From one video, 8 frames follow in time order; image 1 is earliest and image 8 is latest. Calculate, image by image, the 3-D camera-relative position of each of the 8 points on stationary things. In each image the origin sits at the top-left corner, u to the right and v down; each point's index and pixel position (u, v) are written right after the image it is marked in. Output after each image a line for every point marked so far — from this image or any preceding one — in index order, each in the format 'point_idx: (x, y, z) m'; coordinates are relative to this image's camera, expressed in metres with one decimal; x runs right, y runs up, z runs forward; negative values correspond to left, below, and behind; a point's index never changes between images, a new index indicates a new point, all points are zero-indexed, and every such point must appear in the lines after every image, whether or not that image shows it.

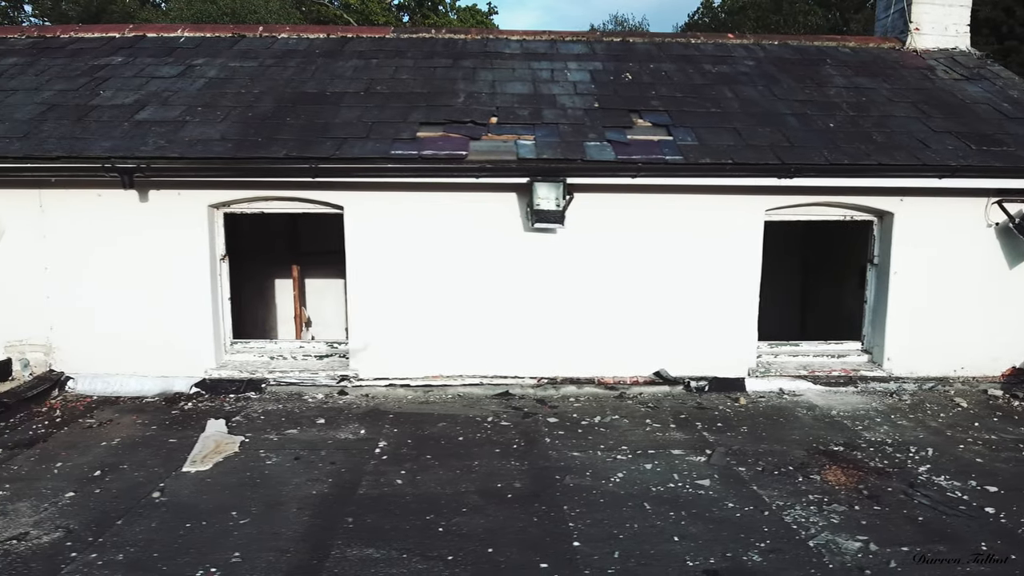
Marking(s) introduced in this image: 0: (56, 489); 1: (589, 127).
0: (-2.9, -1.3, +3.4) m
1: (+0.7, +1.5, +5.0) m
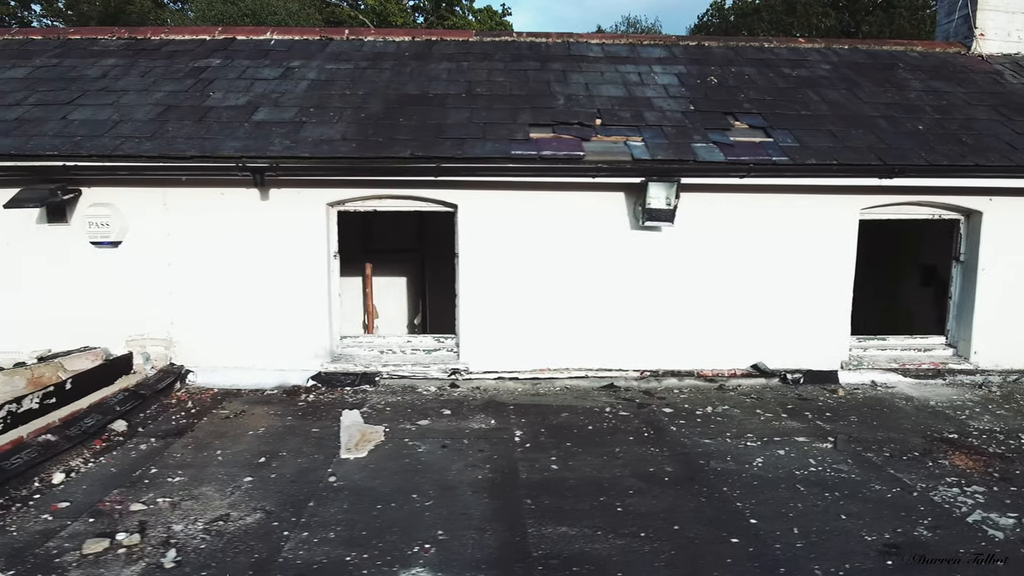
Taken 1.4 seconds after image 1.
0: (-1.8, -1.2, +3.6) m
1: (+1.7, +1.5, +5.2) m
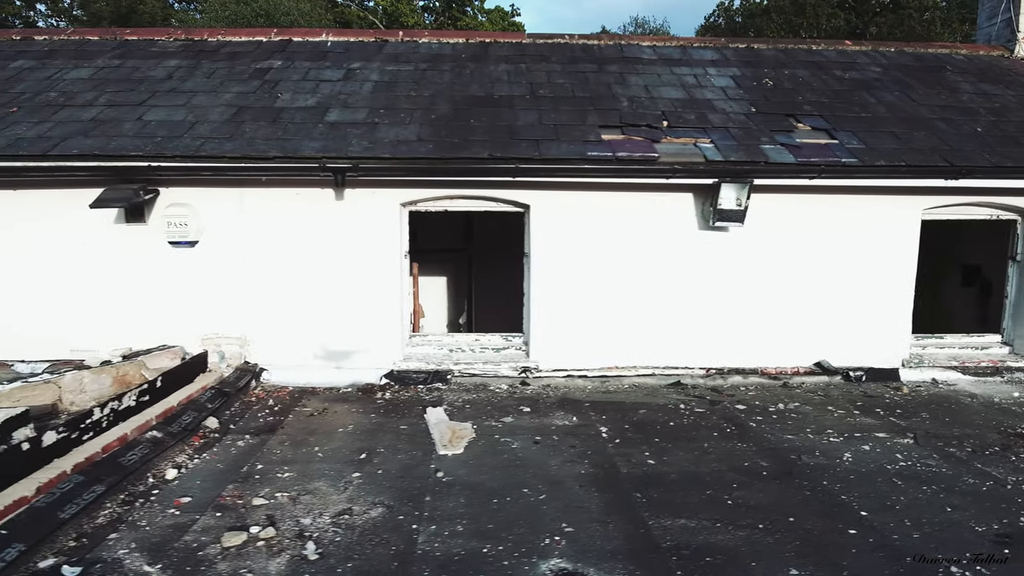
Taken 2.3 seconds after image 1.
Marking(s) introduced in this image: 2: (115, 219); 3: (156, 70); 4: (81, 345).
0: (-1.2, -1.2, +3.6) m
1: (+2.4, +1.5, +5.3) m
2: (-3.6, +0.6, +4.9) m
3: (-3.8, +2.4, +5.9) m
4: (-4.0, -0.5, +5.1) m
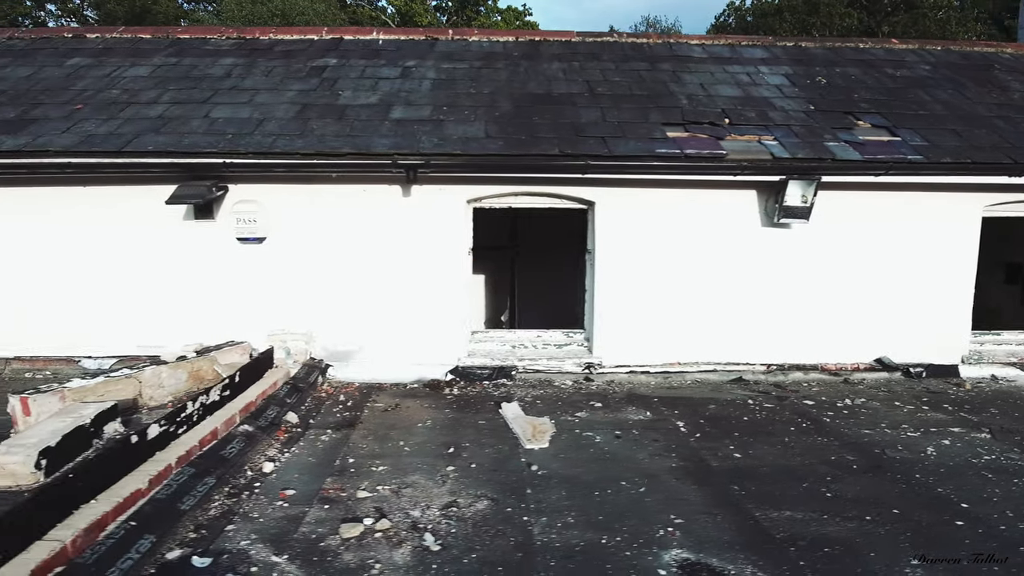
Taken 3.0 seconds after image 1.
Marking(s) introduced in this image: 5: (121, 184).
0: (-0.5, -1.2, +3.7) m
1: (+3.0, +1.6, +5.3) m
2: (-3.0, +0.7, +5.0) m
3: (-3.2, +2.4, +5.9) m
4: (-3.4, -0.5, +5.1) m
5: (-3.5, +0.9, +4.9) m
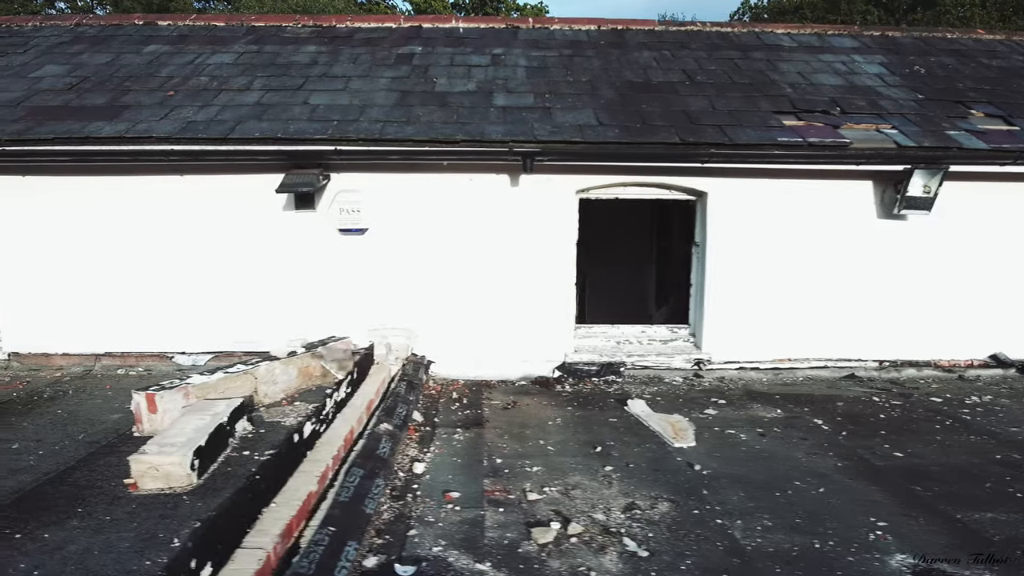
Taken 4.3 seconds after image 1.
0: (+0.5, -1.1, +3.5) m
1: (+4.0, +1.6, +5.1) m
2: (-2.0, +0.7, +4.8) m
3: (-2.2, +2.4, +5.7) m
4: (-2.4, -0.4, +4.9) m
5: (-2.5, +1.0, +4.7) m
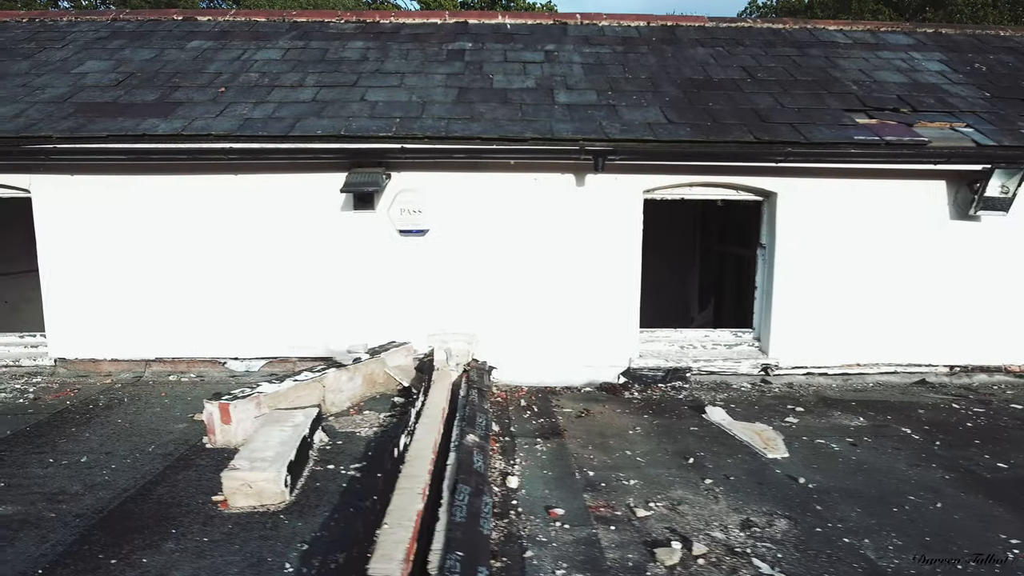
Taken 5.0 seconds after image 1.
0: (+1.0, -1.2, +3.3) m
1: (+4.6, +1.6, +5.0) m
2: (-1.4, +0.7, +4.6) m
3: (-1.7, +2.4, +5.6) m
4: (-1.9, -0.5, +4.7) m
5: (-1.9, +1.0, +4.5) m
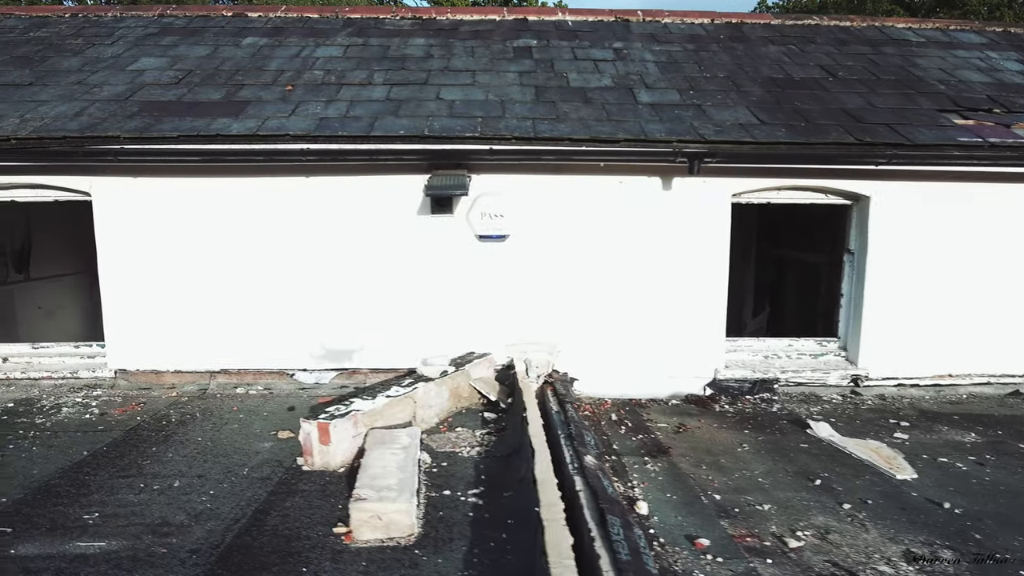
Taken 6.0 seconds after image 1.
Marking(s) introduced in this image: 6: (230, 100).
0: (+1.7, -1.2, +3.1) m
1: (+5.2, +1.5, +4.8) m
2: (-0.8, +0.6, +4.4) m
3: (-1.0, +2.4, +5.3) m
4: (-1.2, -0.5, +4.5) m
5: (-1.2, +0.9, +4.3) m
6: (-2.3, +1.5, +4.4) m
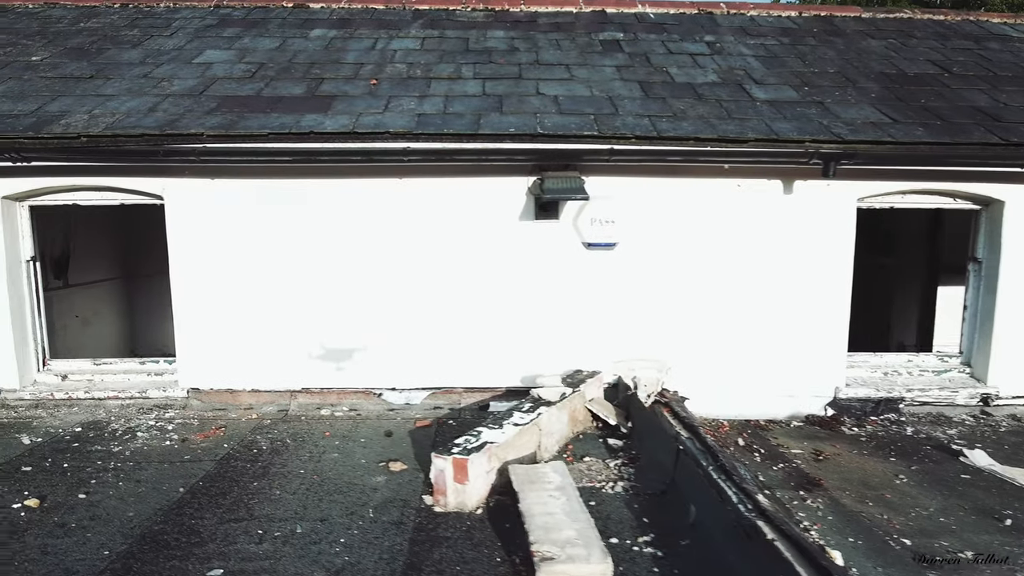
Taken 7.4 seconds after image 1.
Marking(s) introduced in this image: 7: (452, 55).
0: (+2.6, -1.3, +2.8) m
1: (+6.1, +1.4, +4.5) m
2: (+0.1, +0.5, +4.0) m
3: (-0.2, +2.3, +5.0) m
4: (-0.3, -0.6, +4.2) m
5: (-0.4, +0.8, +3.9) m
6: (-1.5, +1.4, +4.1) m
7: (-0.5, +2.0, +4.7) m
